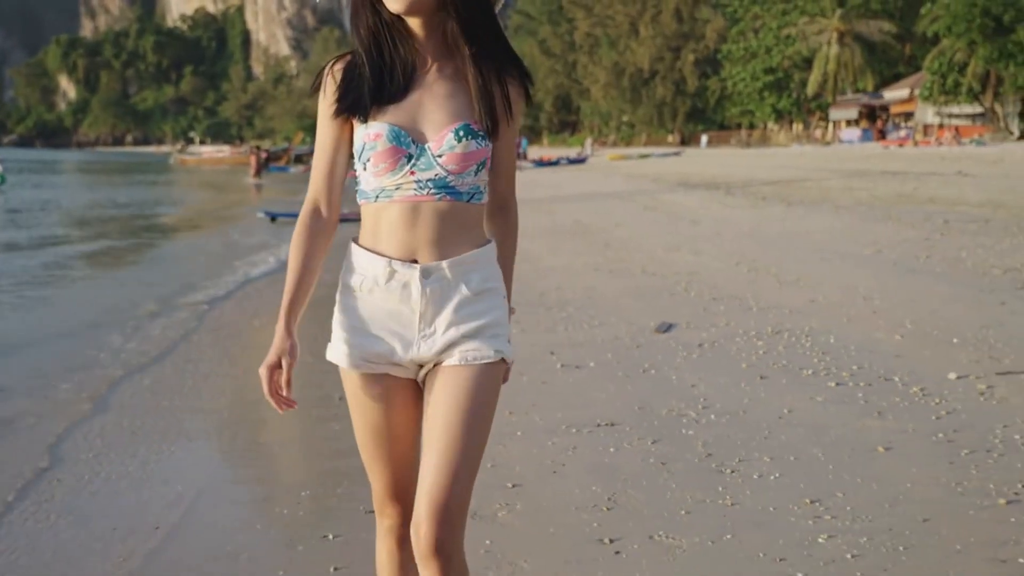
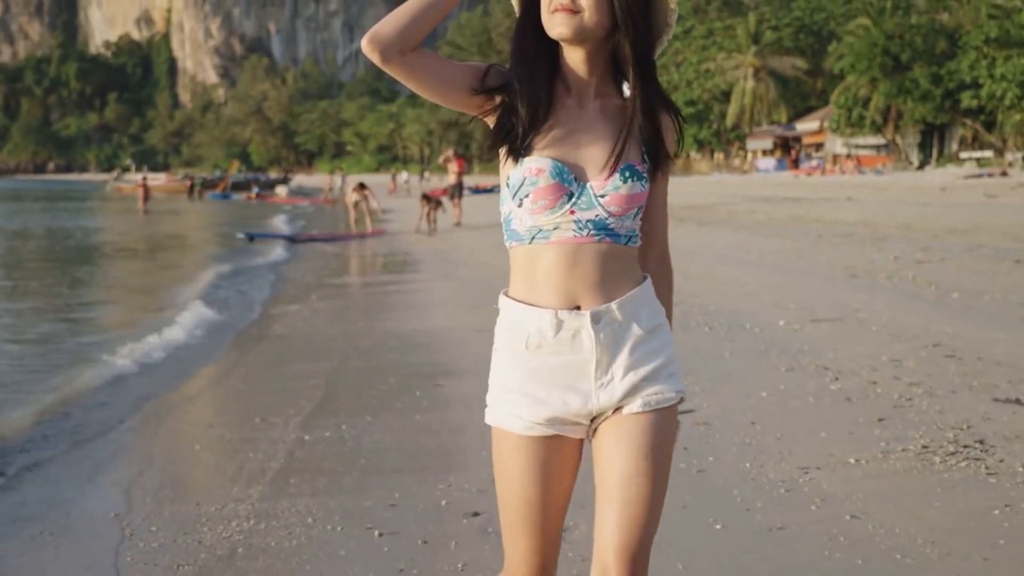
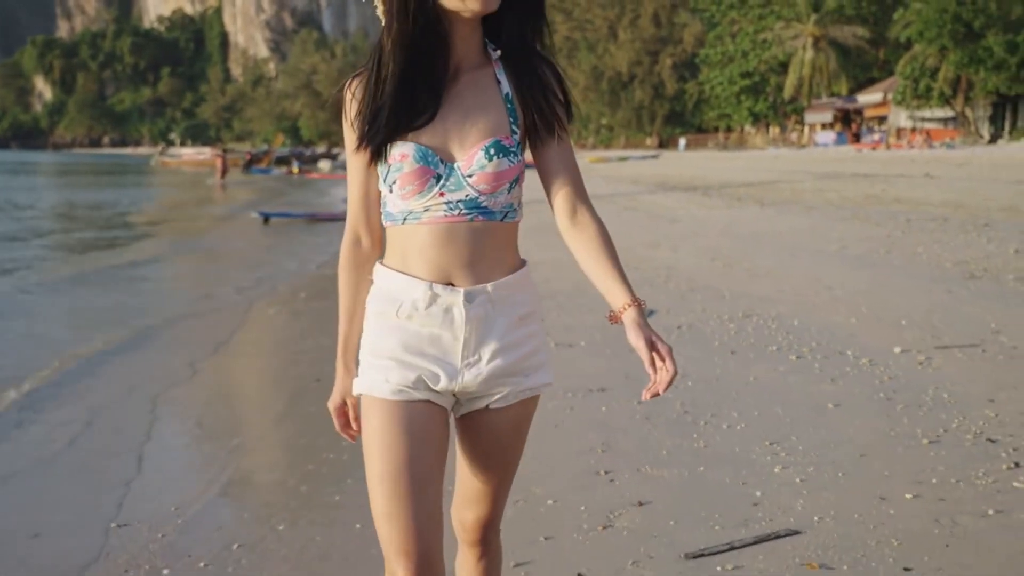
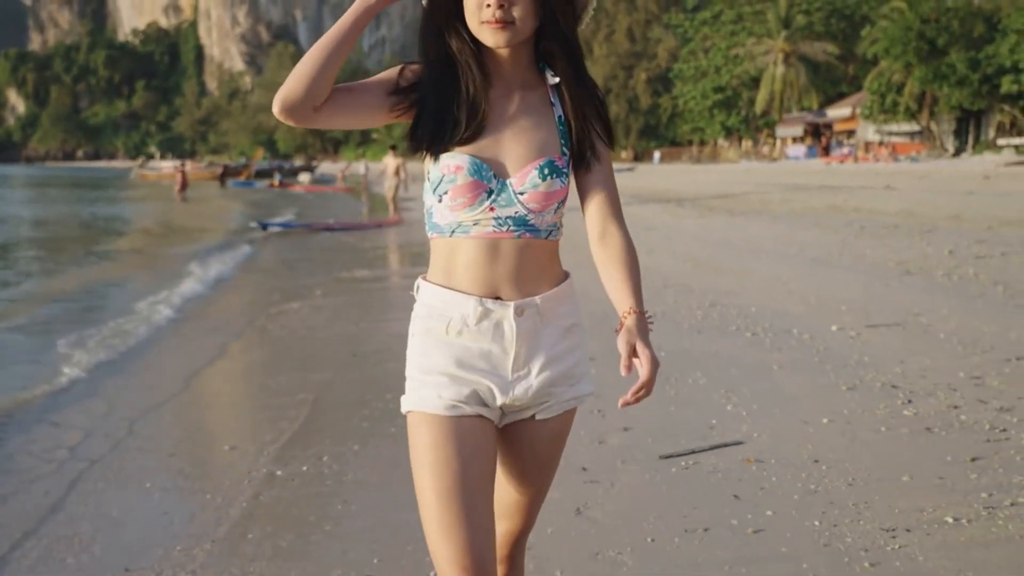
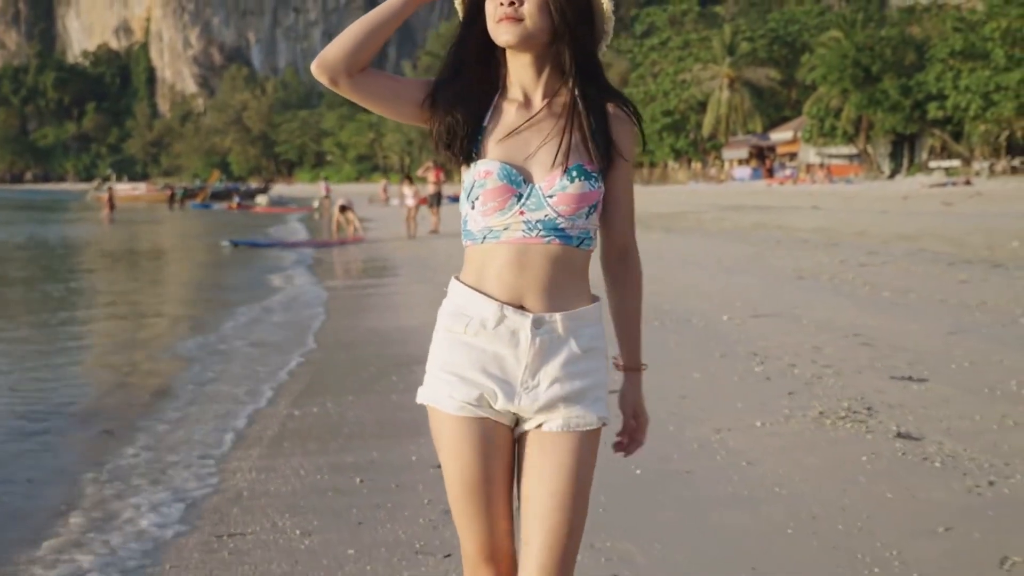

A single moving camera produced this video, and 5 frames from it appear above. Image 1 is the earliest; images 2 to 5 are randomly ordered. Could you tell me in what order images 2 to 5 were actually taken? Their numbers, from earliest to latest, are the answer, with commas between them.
3, 4, 2, 5
